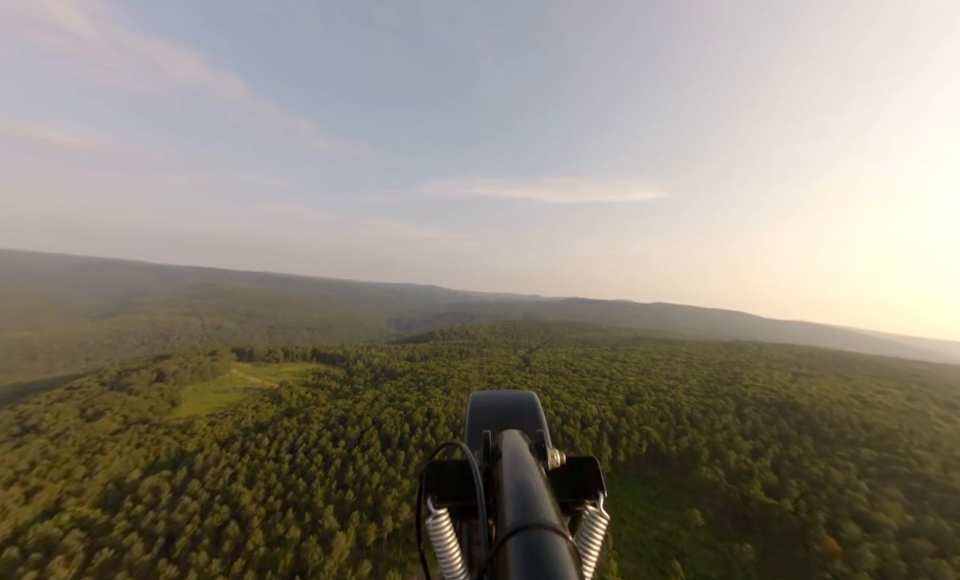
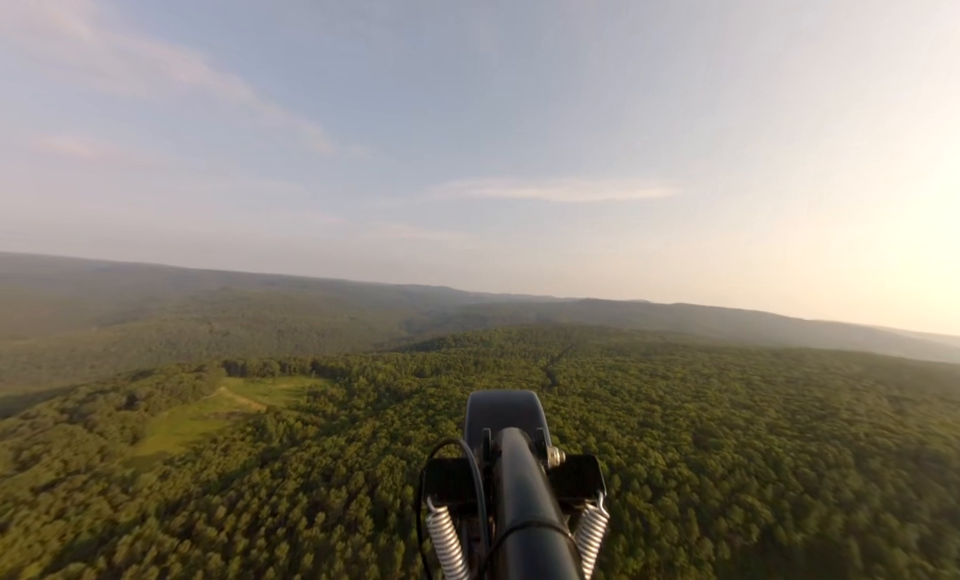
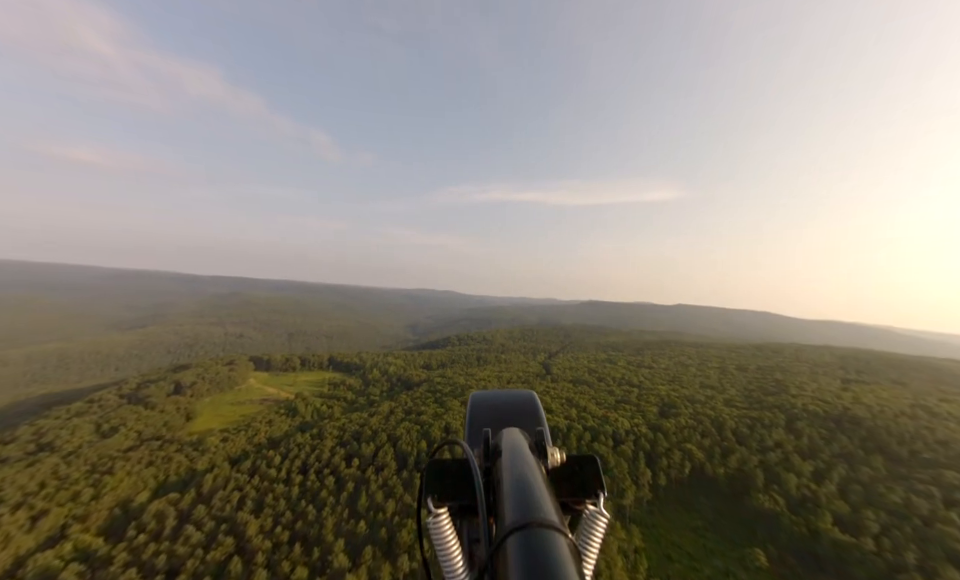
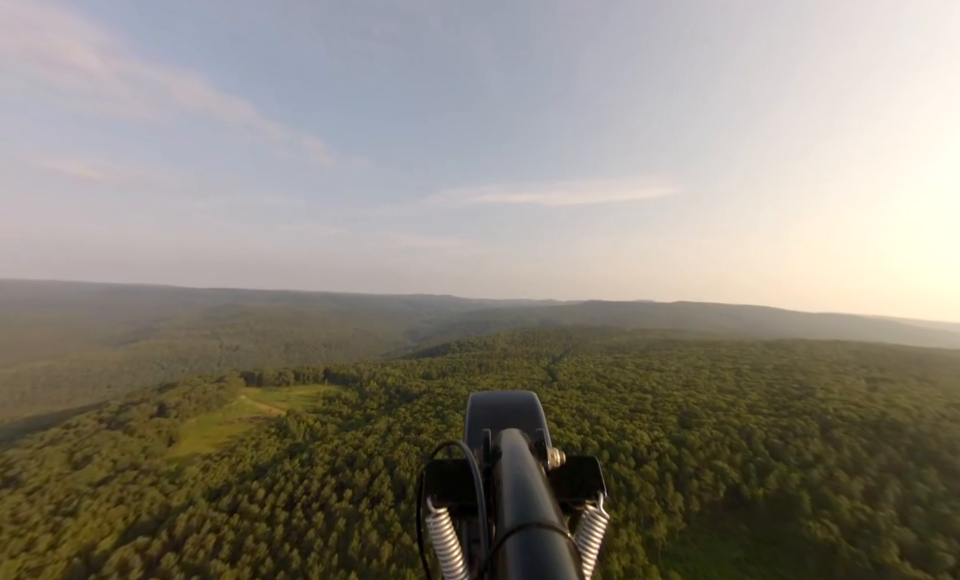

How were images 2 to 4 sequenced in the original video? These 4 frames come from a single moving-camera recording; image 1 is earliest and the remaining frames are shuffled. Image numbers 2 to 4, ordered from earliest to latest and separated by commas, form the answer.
3, 4, 2
